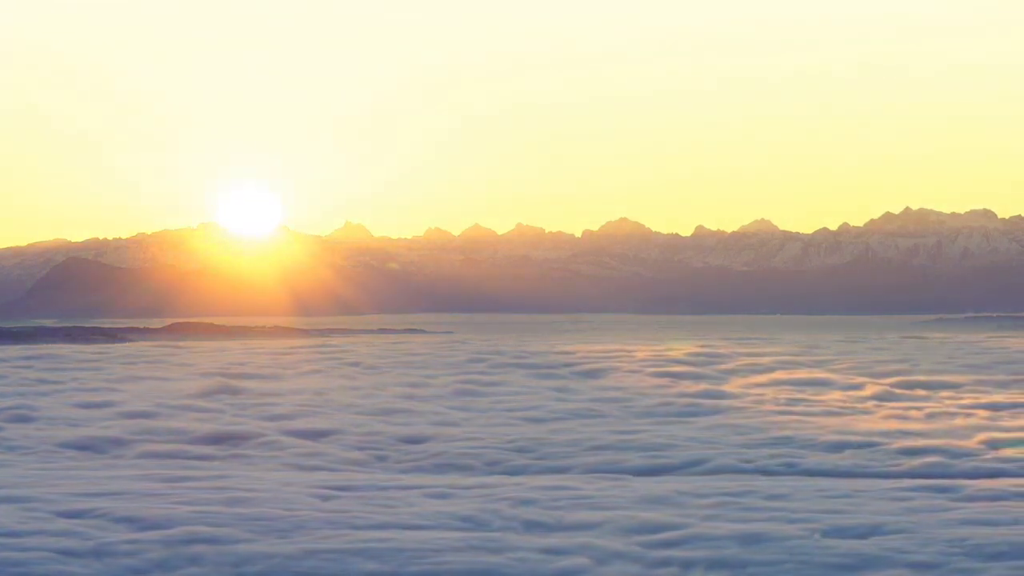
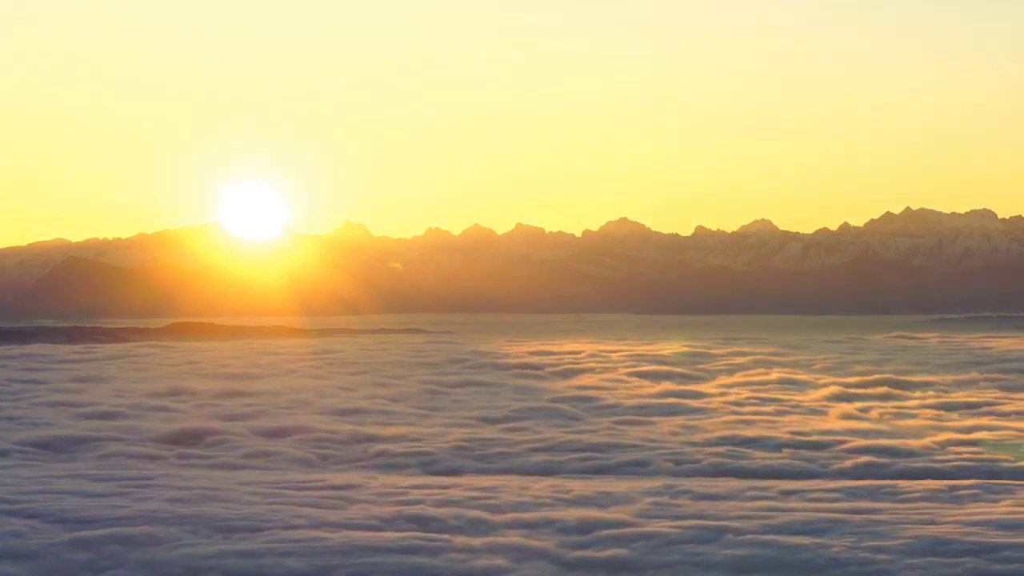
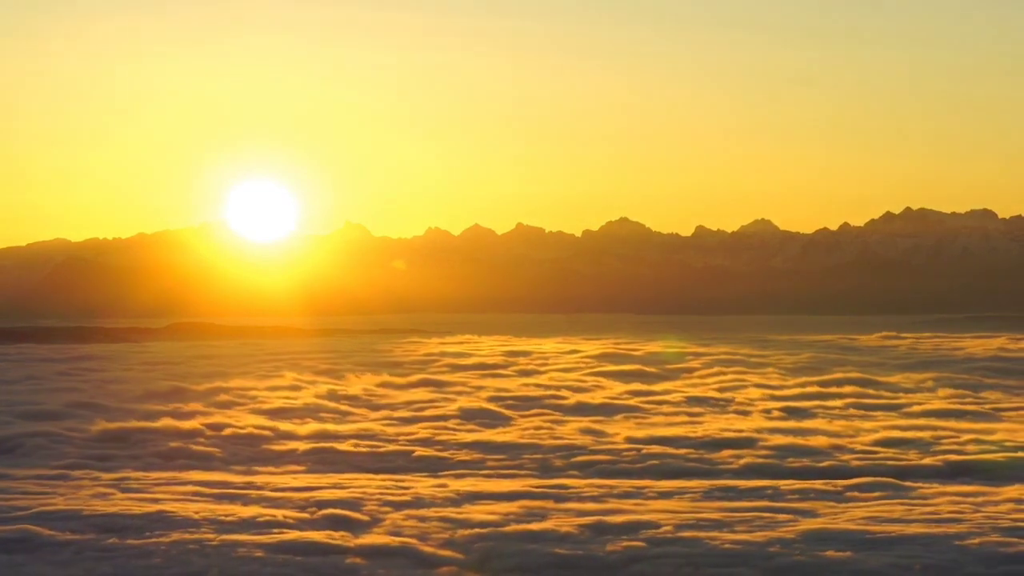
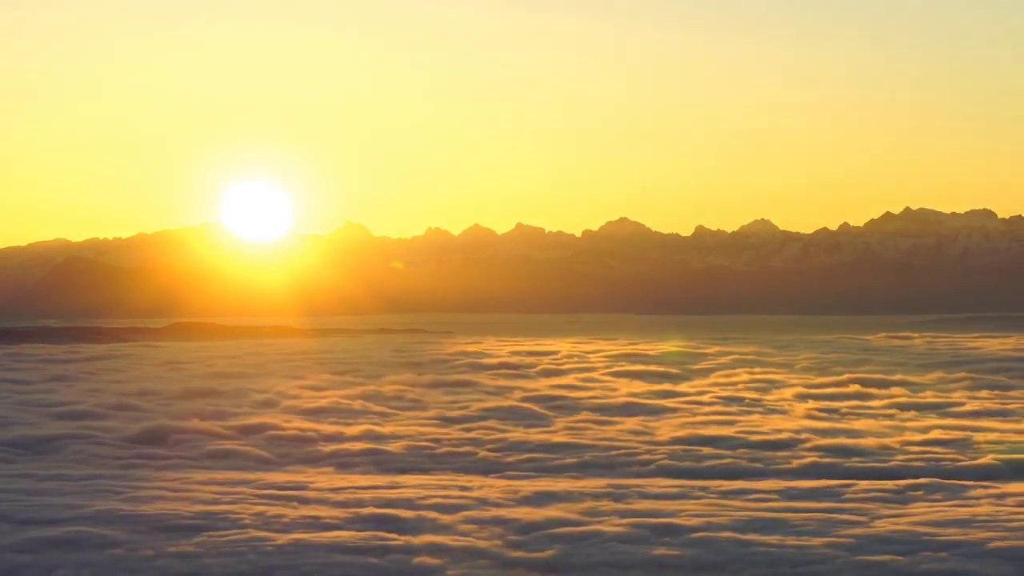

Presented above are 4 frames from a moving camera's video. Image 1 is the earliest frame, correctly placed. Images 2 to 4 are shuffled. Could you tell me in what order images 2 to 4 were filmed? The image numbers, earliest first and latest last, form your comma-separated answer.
2, 4, 3
